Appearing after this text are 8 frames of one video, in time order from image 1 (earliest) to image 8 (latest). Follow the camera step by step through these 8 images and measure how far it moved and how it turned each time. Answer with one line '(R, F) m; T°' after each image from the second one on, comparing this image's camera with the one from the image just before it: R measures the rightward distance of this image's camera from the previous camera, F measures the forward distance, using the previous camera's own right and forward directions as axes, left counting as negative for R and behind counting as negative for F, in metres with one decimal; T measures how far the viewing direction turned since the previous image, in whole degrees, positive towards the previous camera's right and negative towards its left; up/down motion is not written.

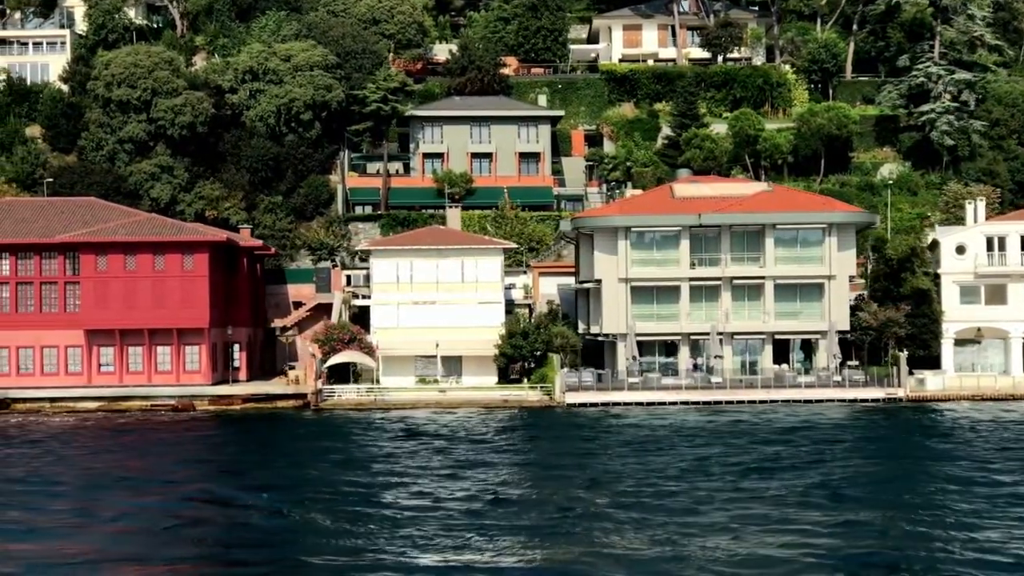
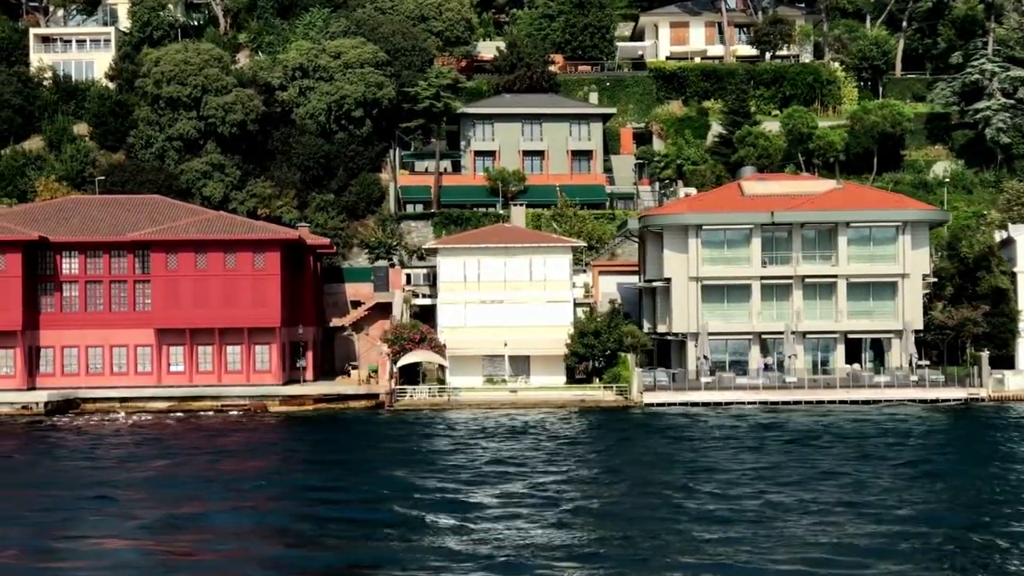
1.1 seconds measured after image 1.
(-2.8, +0.6) m; 0°
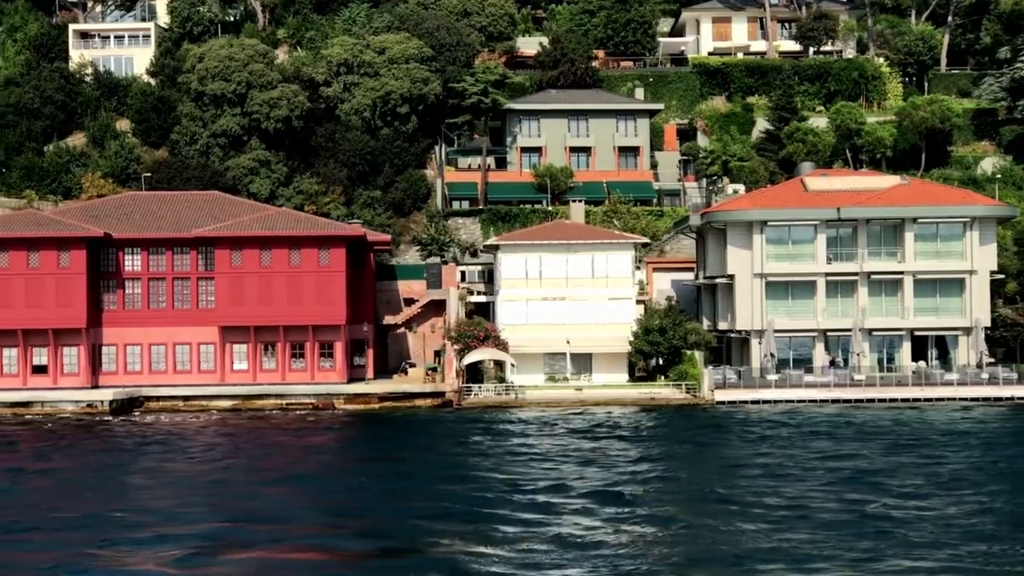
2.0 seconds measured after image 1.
(-2.6, +0.6) m; 0°
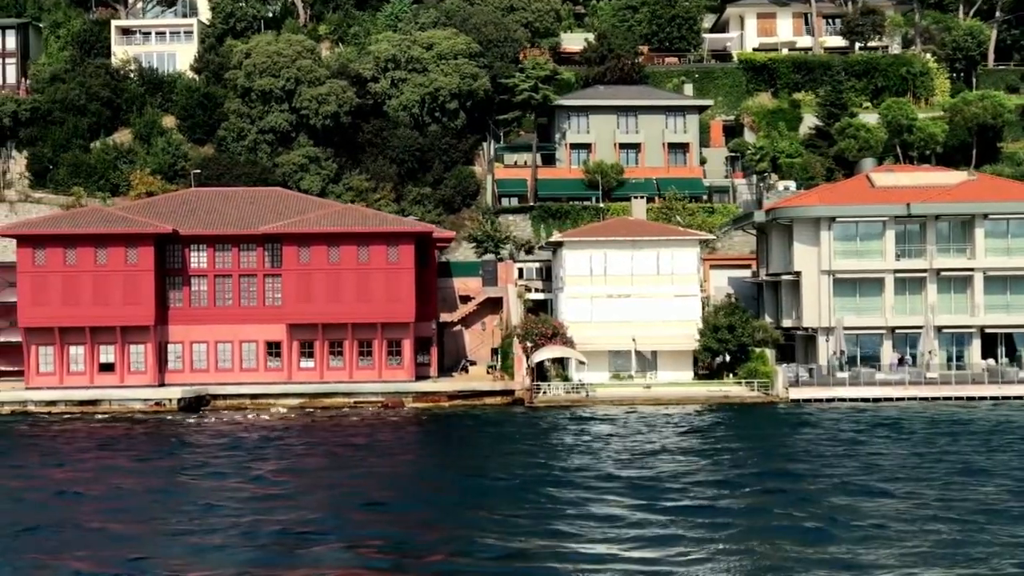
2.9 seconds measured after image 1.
(-2.6, +0.6) m; 0°
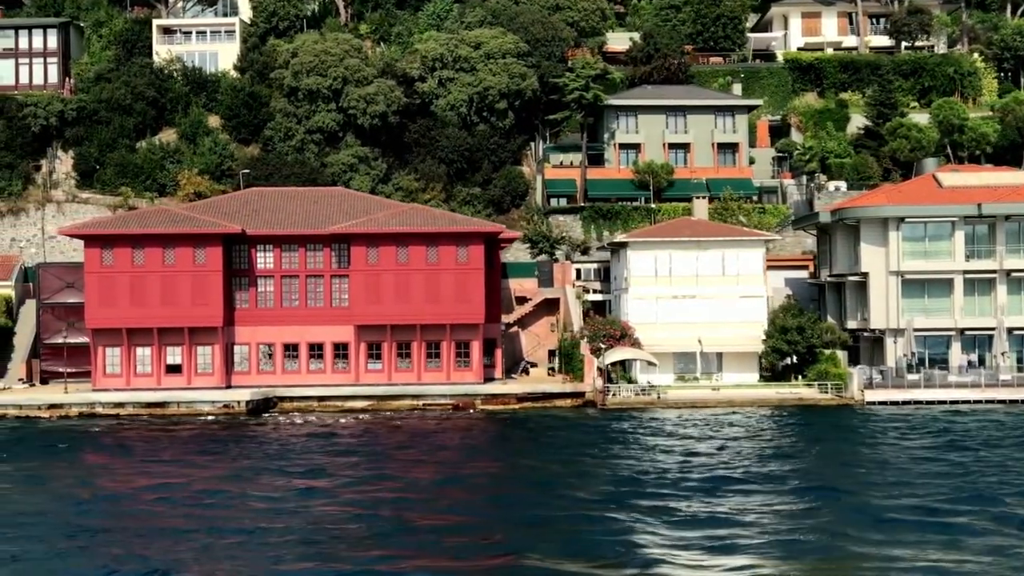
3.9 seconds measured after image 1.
(-2.6, +0.6) m; 0°
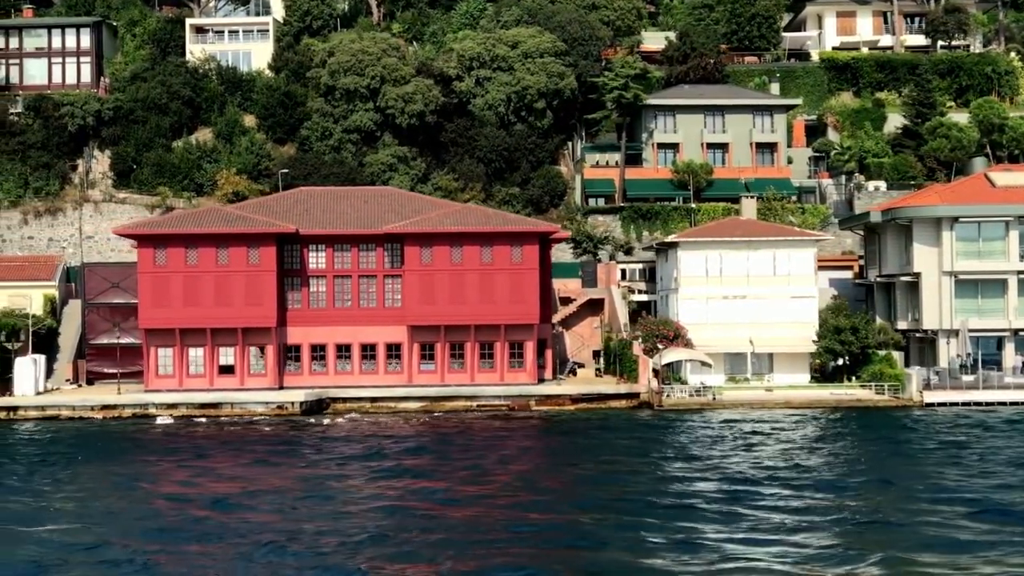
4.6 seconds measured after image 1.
(-1.9, +0.4) m; 0°
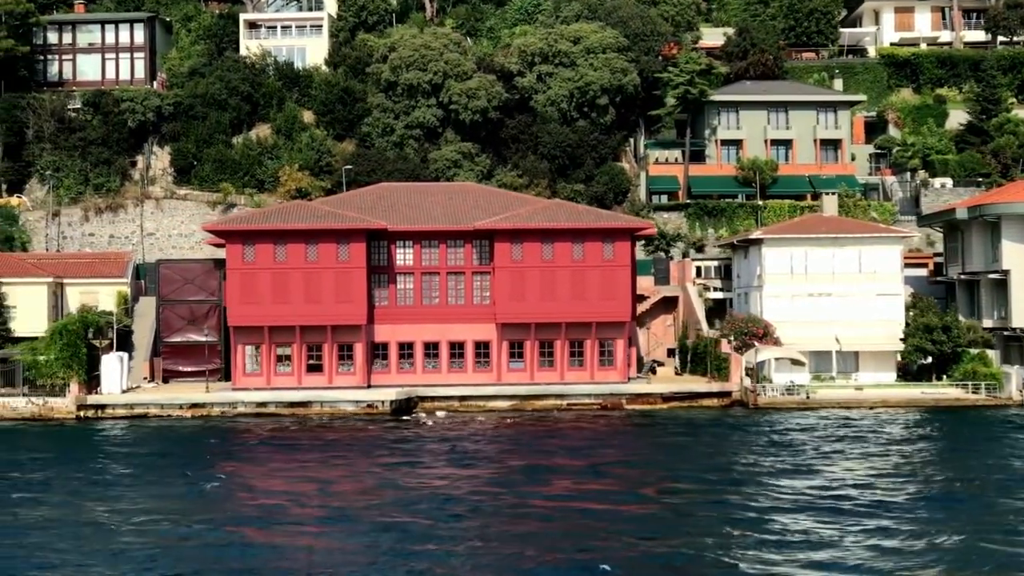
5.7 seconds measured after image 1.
(-3.2, +0.7) m; 0°
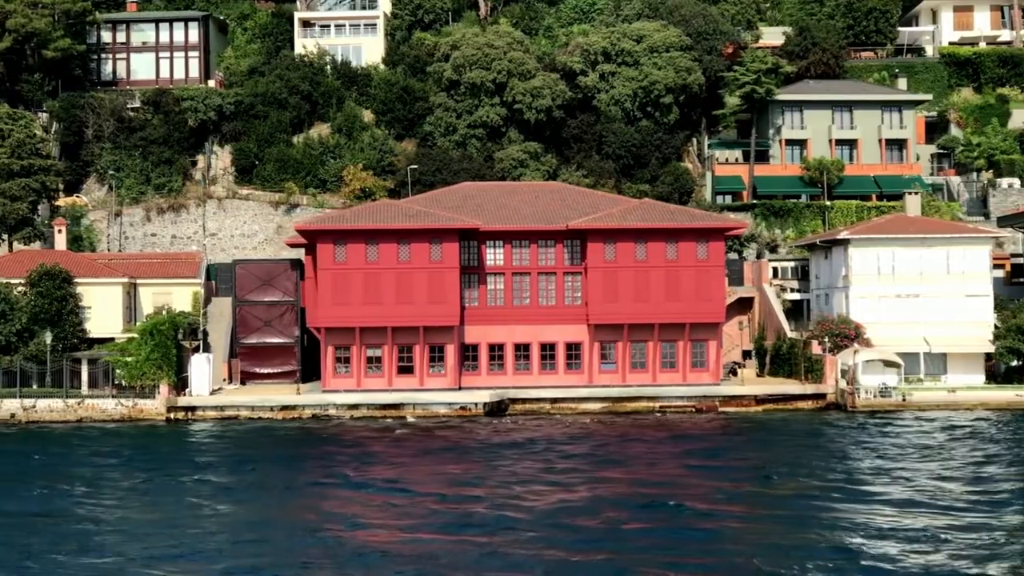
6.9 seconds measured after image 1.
(-3.3, +0.8) m; 0°
